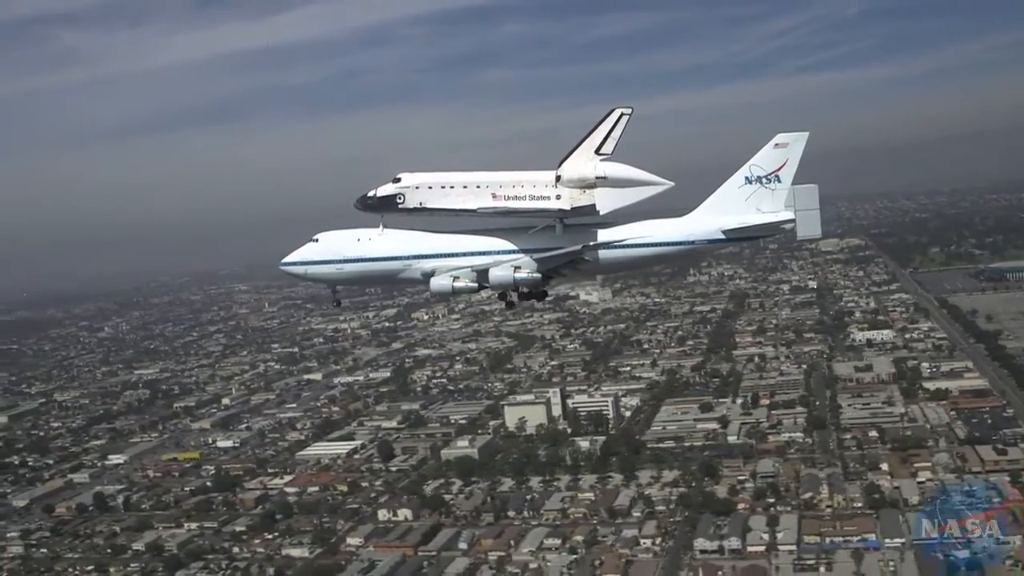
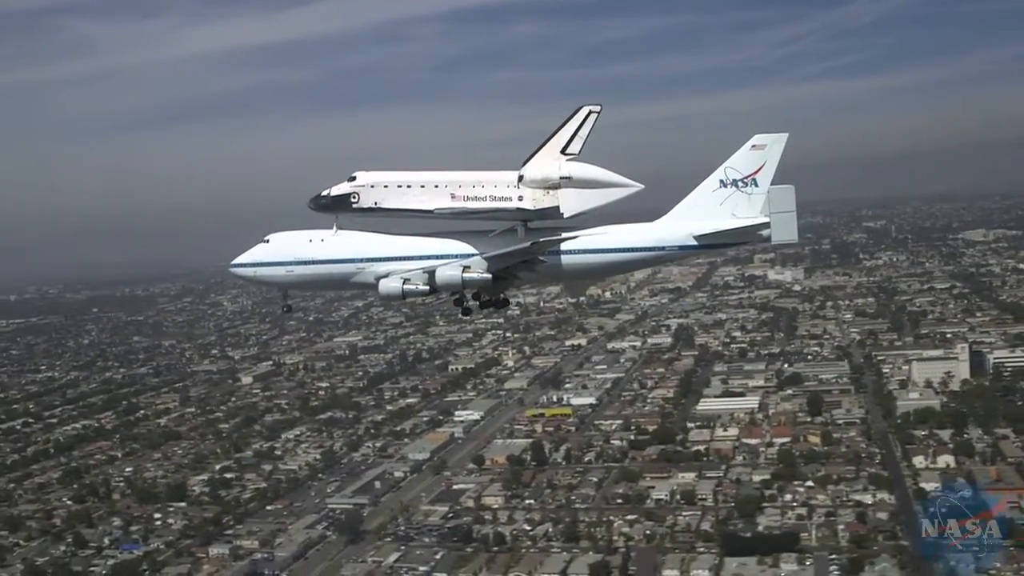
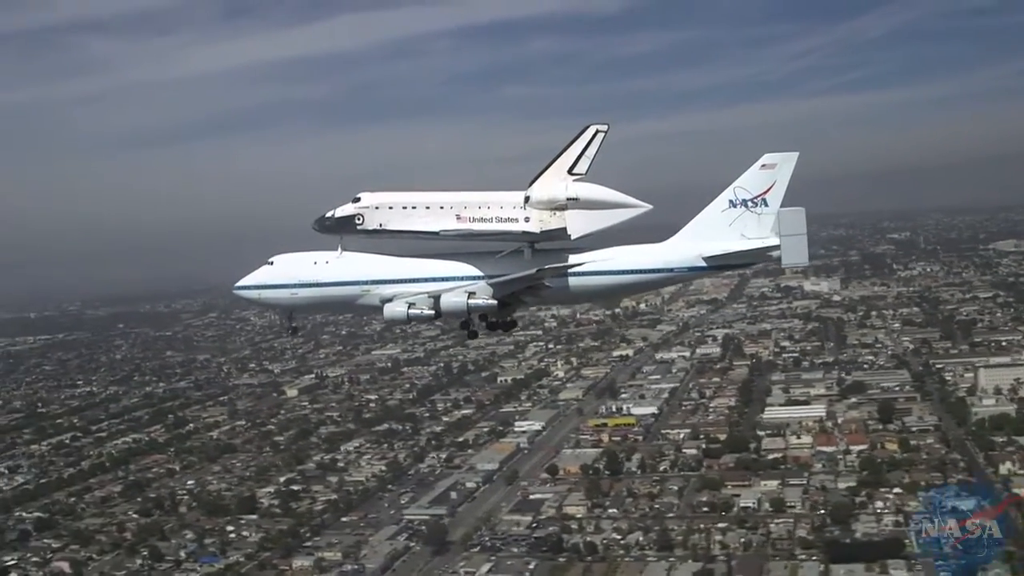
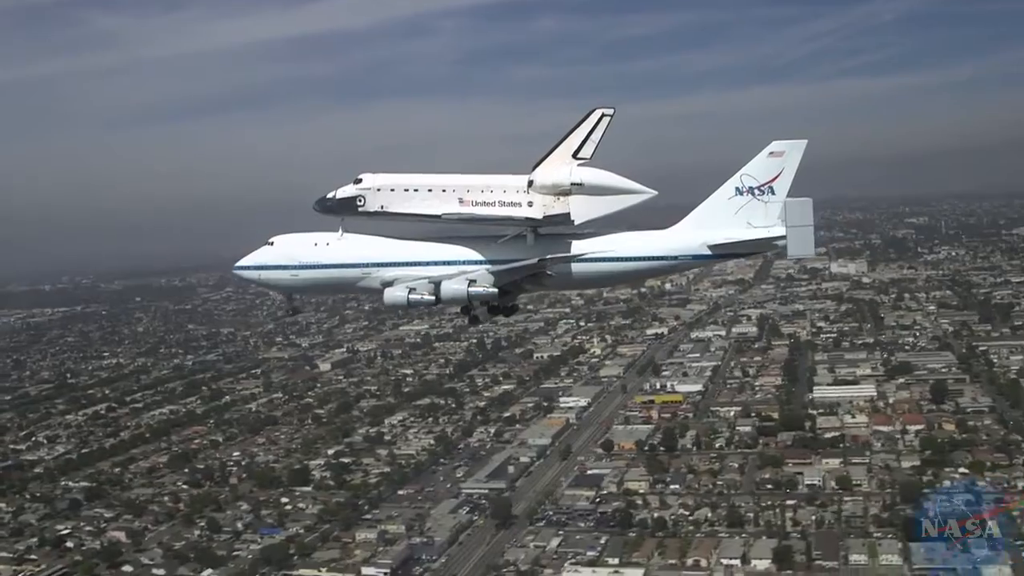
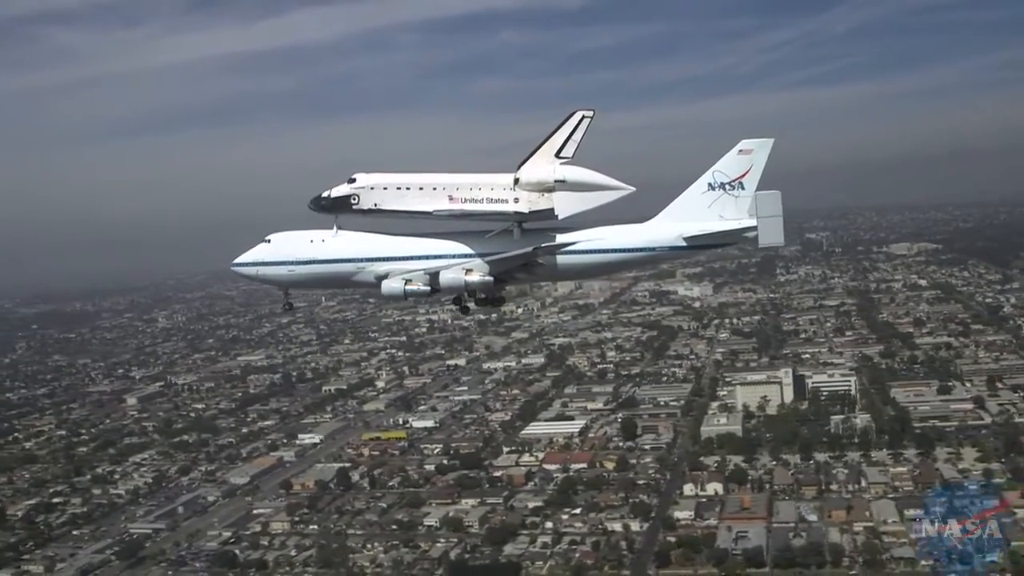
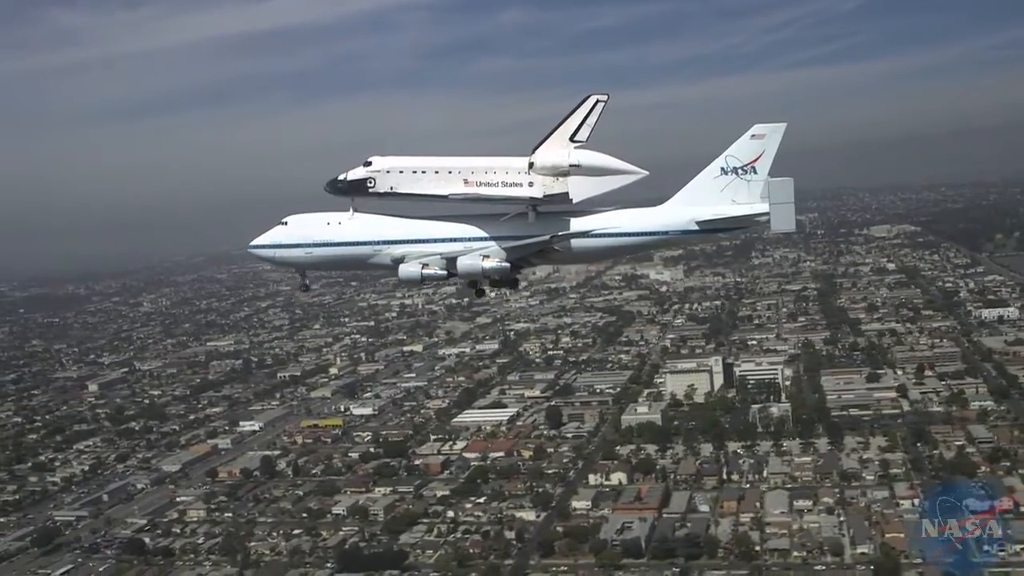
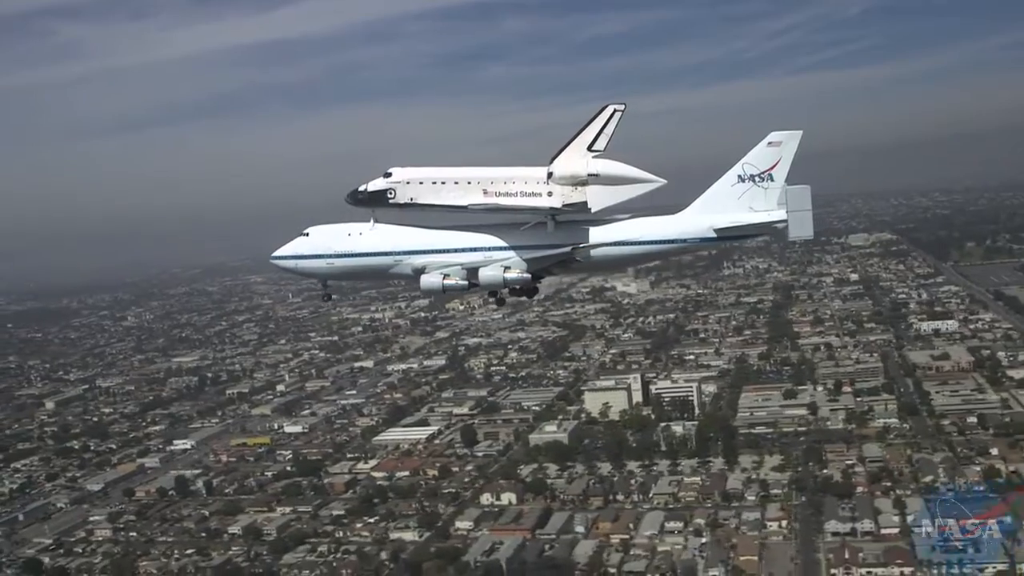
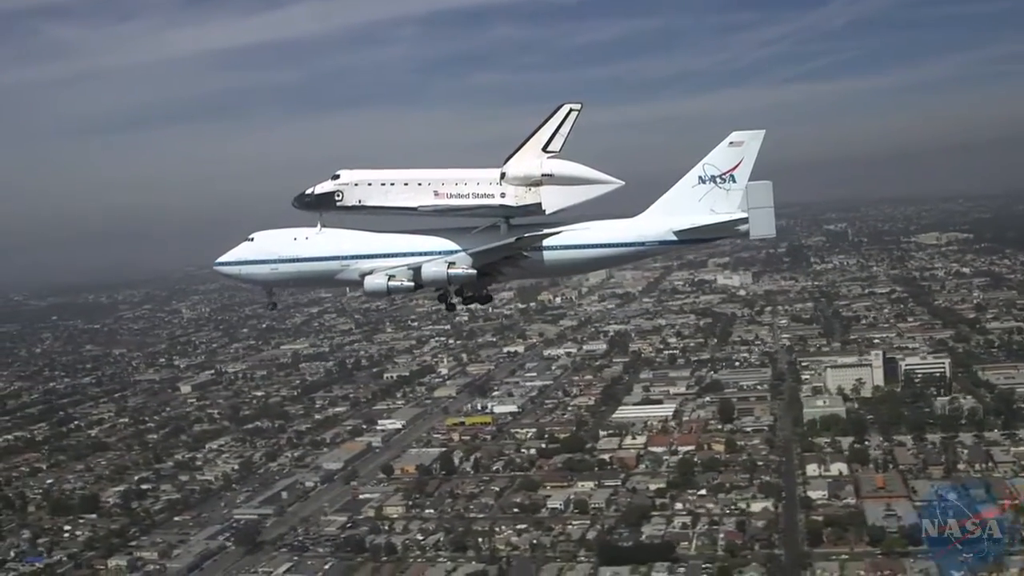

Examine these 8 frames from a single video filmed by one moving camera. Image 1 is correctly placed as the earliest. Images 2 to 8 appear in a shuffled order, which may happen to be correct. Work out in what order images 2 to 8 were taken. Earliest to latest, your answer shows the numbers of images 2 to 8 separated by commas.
7, 6, 5, 8, 2, 3, 4
